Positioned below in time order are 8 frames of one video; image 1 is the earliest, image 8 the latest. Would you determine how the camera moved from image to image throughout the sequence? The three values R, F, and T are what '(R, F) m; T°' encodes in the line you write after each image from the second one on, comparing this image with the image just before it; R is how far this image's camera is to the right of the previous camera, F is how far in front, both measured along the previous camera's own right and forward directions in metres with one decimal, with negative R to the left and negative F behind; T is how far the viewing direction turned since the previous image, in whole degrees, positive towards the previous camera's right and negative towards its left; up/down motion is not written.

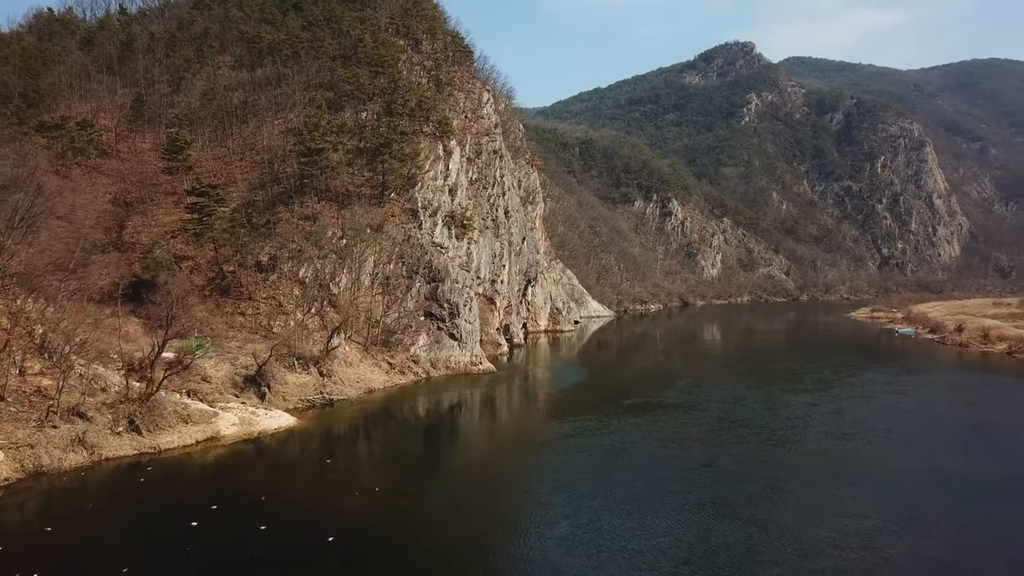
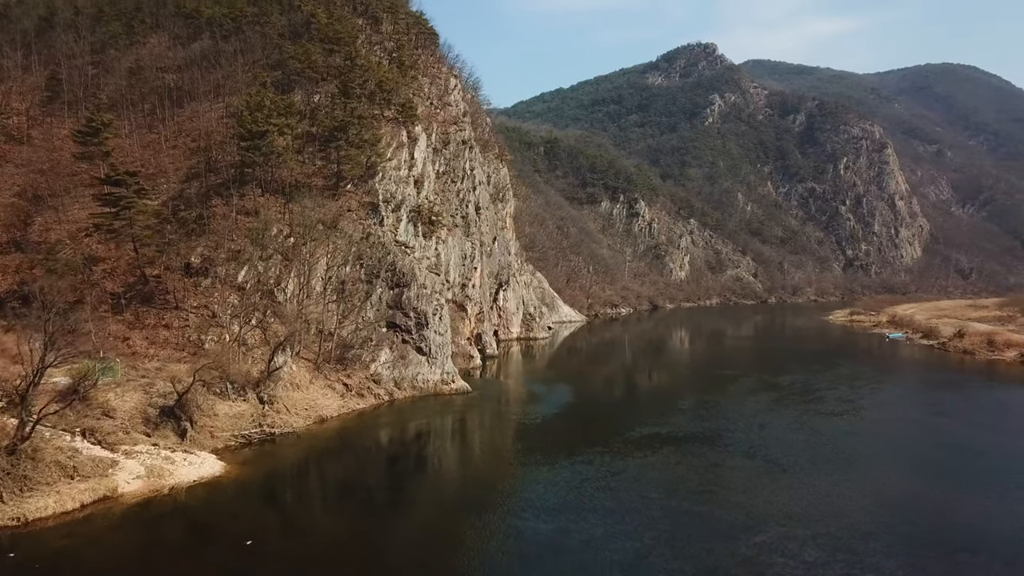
(-0.7, +5.1) m; +3°
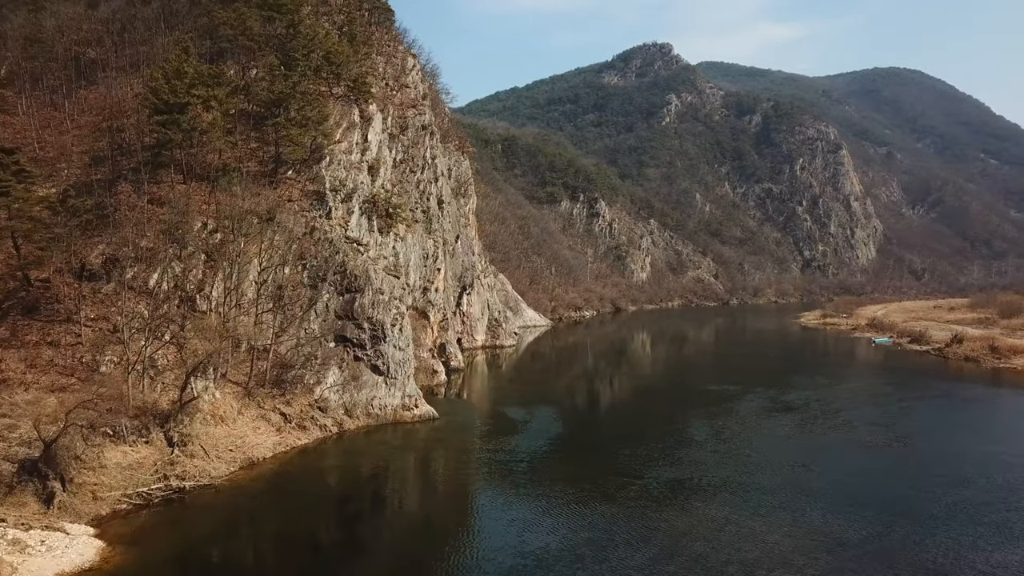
(-0.7, +5.3) m; +3°
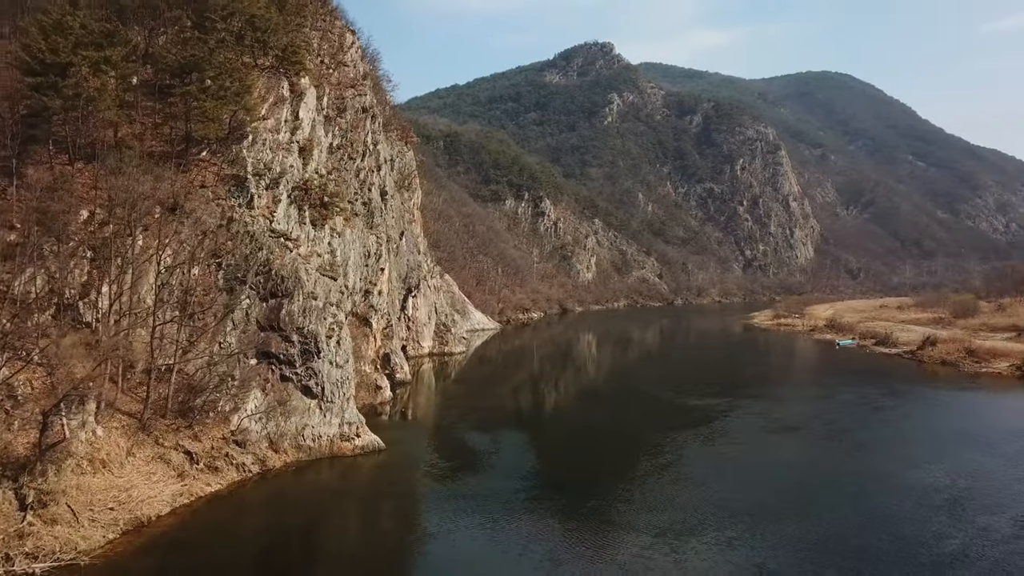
(-0.6, +4.4) m; +4°
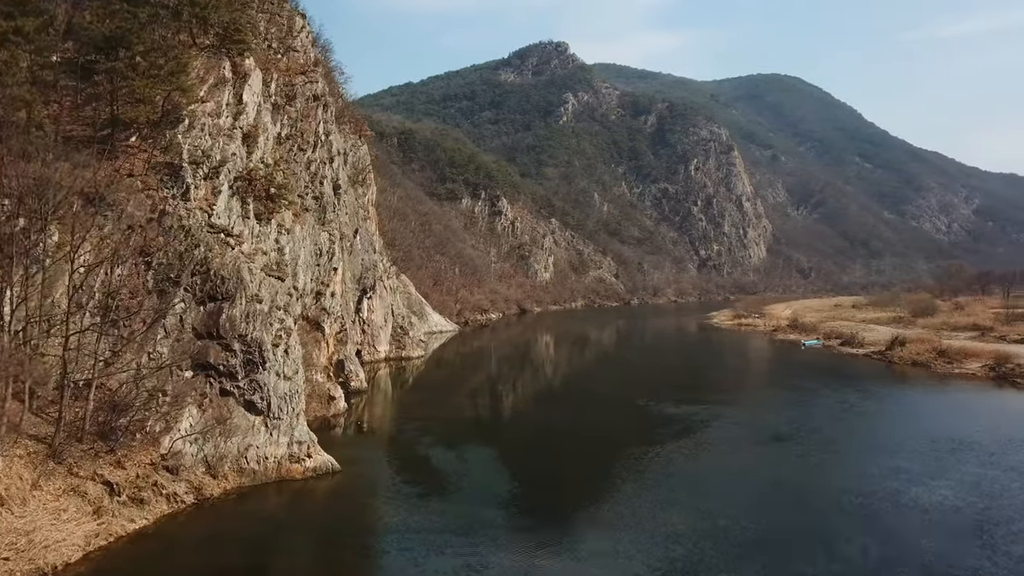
(-0.4, +2.2) m; +3°
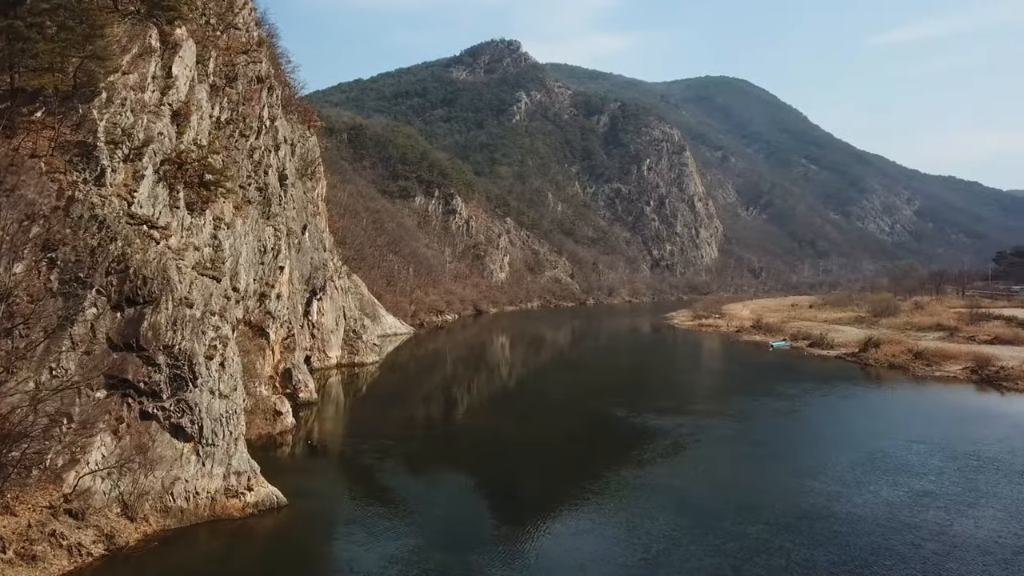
(-0.6, +2.8) m; +4°
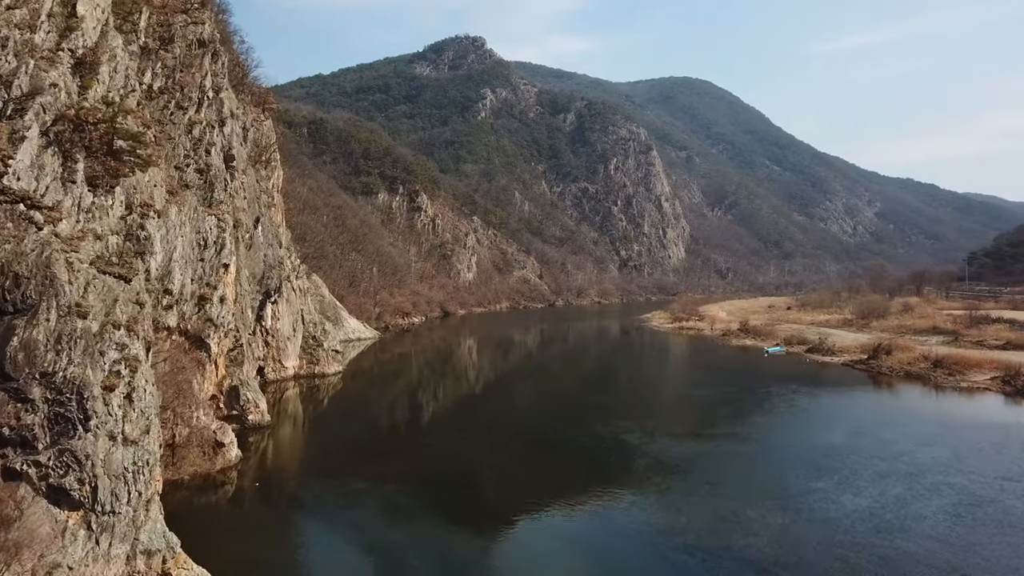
(-0.9, +4.5) m; +3°
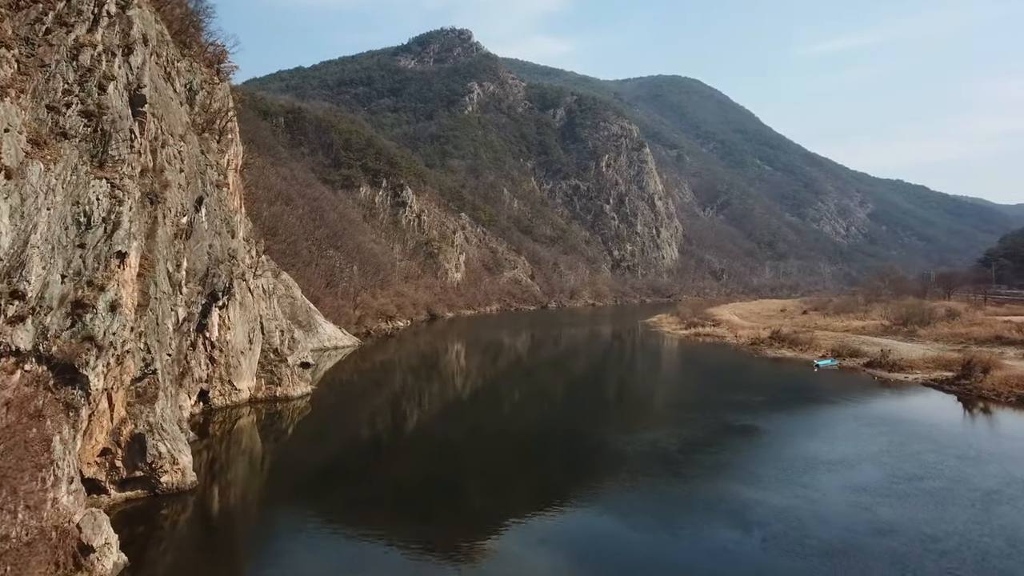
(-1.2, +8.0) m; +1°
